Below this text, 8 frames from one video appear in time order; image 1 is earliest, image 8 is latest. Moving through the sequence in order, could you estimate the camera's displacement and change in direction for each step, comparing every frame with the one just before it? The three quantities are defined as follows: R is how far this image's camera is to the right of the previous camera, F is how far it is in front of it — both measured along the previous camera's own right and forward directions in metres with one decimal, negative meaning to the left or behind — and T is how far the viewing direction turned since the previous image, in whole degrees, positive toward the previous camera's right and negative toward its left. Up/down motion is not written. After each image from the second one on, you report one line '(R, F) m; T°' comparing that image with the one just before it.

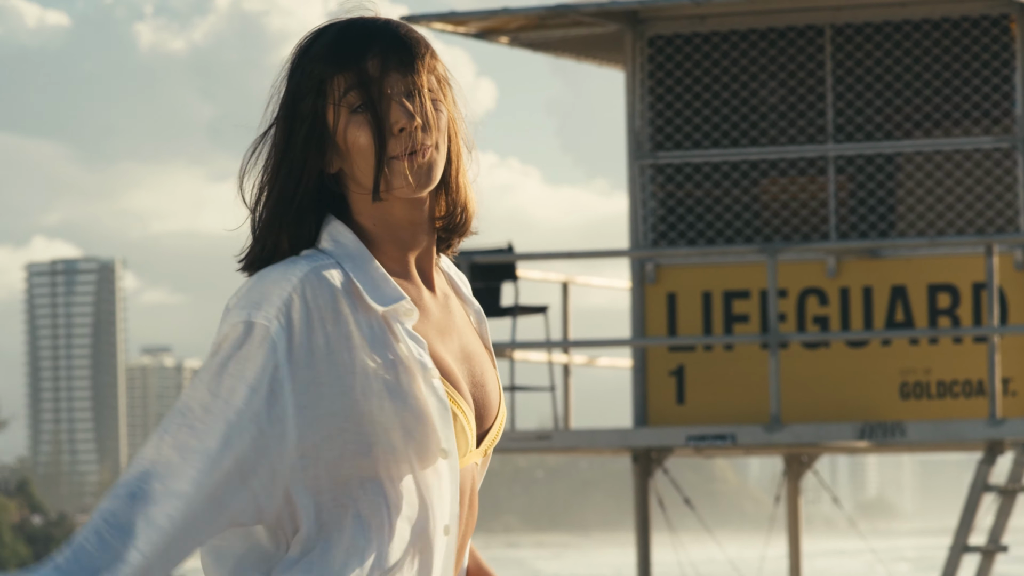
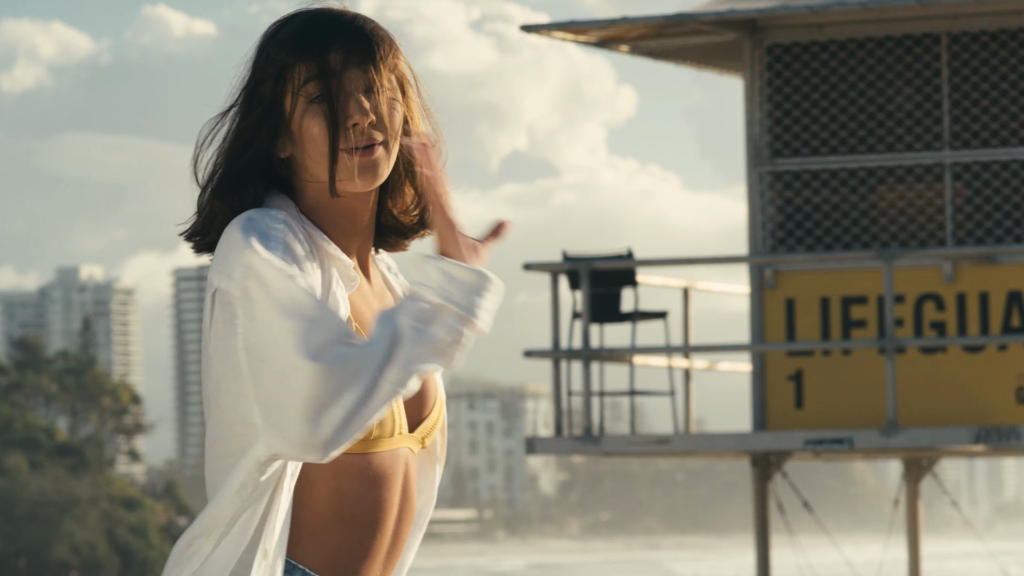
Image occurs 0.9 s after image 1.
(+0.3, -0.2) m; -6°
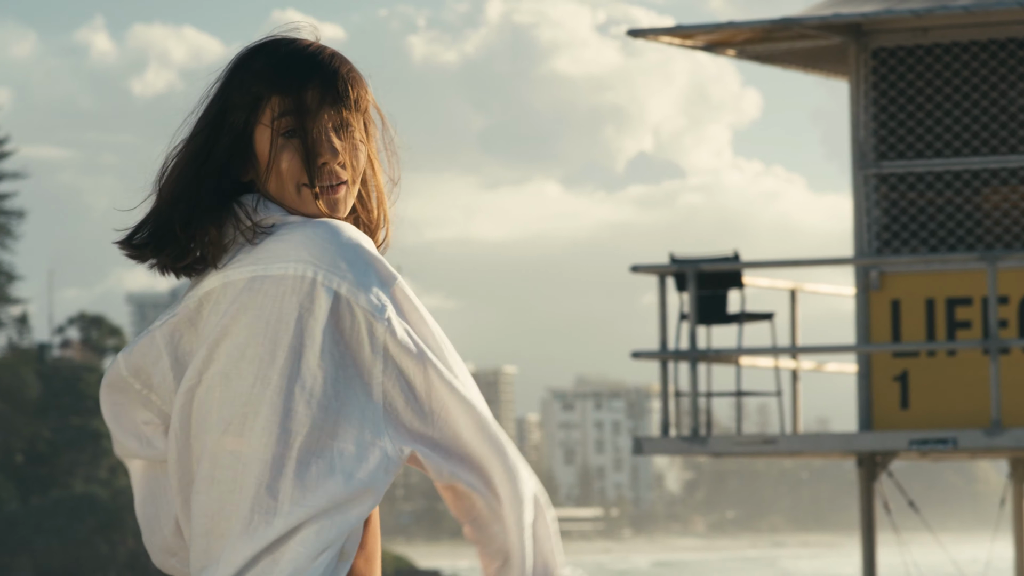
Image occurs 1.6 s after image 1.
(+0.2, -0.3) m; -6°
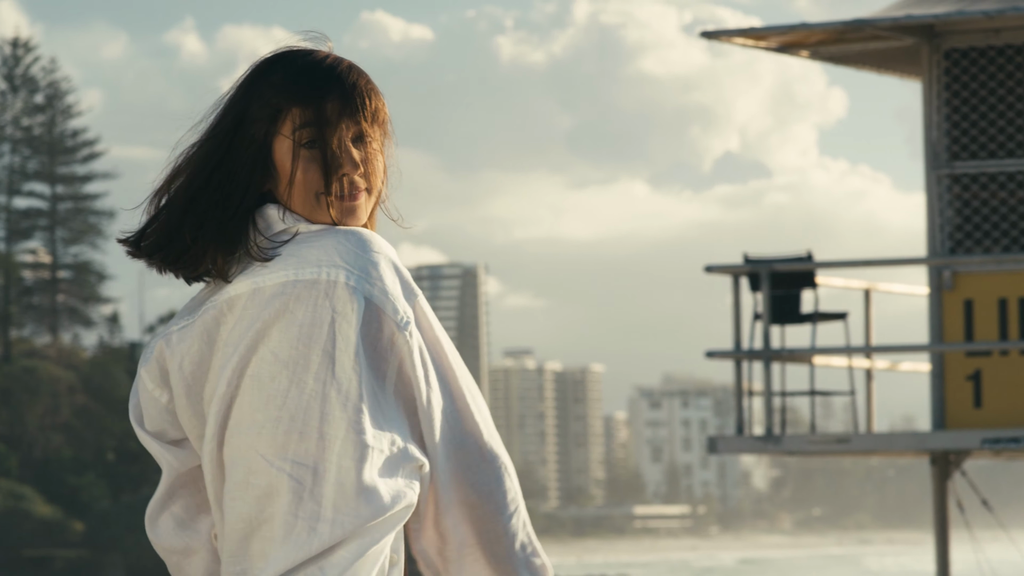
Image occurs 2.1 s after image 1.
(+0.2, -0.2) m; -4°
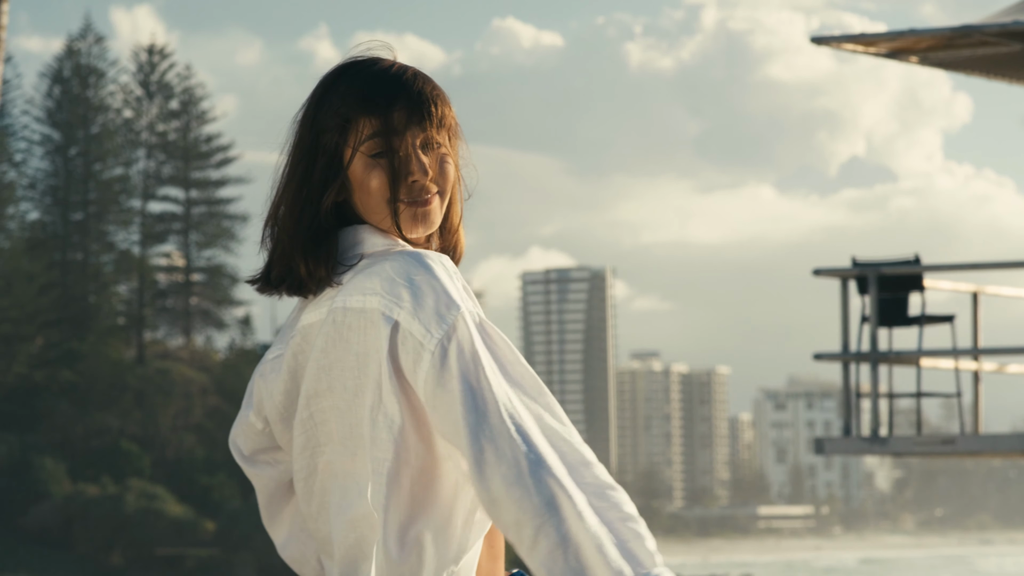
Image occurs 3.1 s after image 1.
(+0.2, -0.3) m; -6°
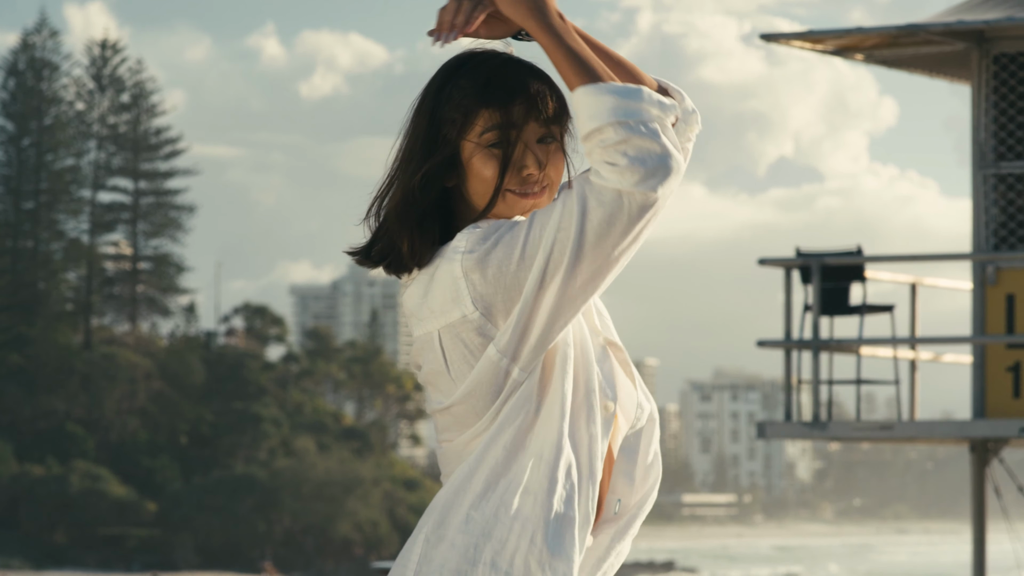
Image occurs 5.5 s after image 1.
(-0.3, -0.2) m; +4°
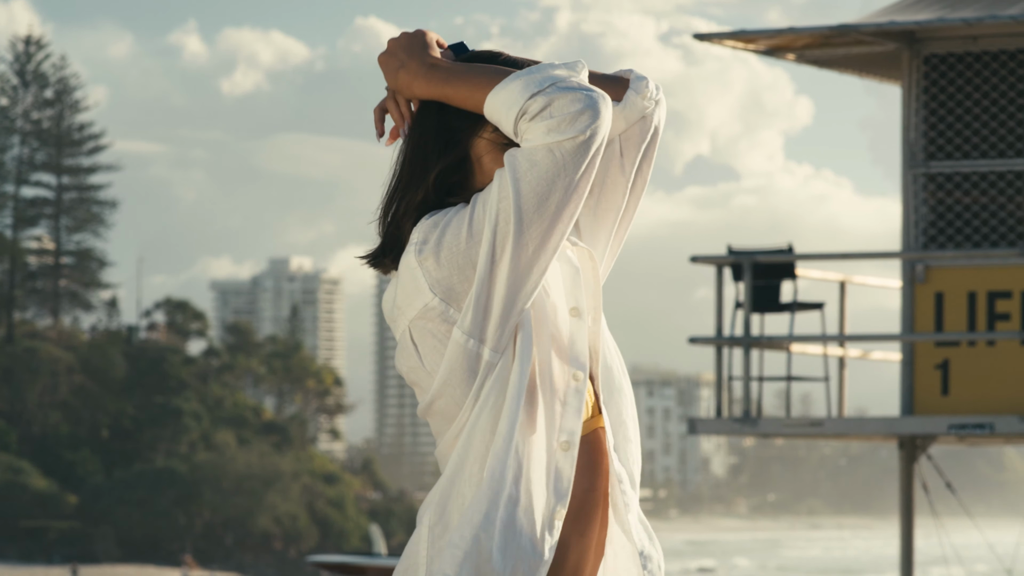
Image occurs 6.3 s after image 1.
(-0.2, +0.1) m; +4°
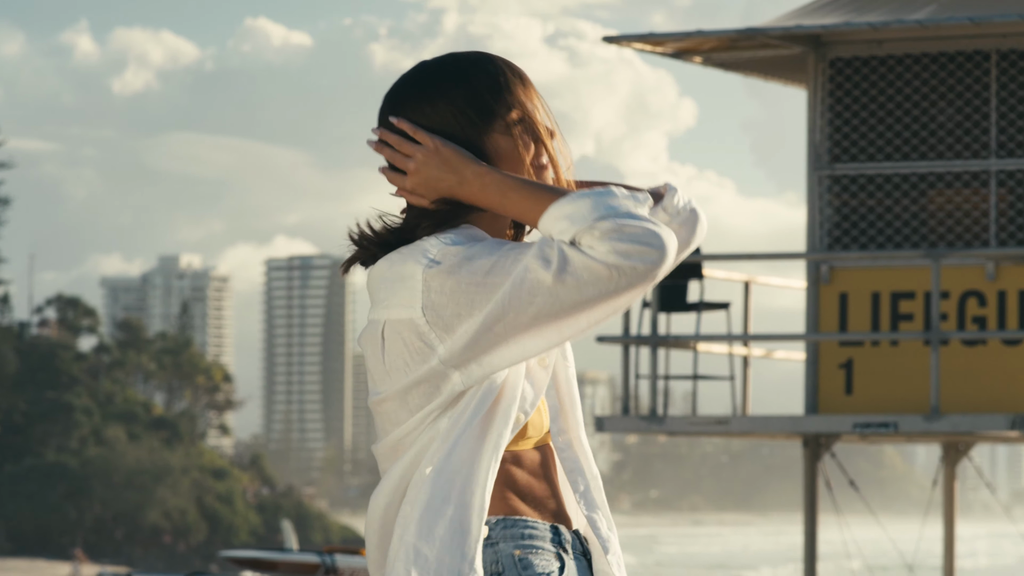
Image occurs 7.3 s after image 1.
(-0.4, +0.1) m; +6°
